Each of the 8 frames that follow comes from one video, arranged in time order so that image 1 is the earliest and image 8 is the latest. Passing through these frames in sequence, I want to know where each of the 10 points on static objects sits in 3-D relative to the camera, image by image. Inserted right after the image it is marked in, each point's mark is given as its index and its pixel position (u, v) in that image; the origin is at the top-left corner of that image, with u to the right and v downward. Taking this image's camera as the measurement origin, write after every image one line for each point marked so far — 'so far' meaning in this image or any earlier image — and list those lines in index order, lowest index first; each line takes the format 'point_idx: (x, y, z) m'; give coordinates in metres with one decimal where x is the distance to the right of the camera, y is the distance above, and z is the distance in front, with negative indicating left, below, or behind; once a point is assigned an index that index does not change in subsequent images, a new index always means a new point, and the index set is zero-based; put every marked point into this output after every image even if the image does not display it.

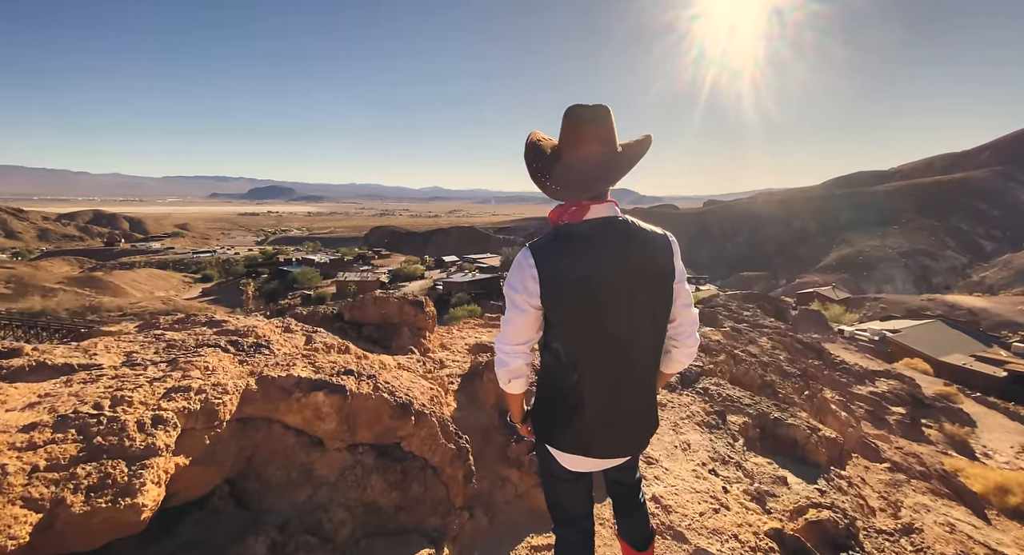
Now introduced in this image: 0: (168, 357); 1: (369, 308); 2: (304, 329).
0: (-3.7, -0.9, +5.2) m
1: (-3.4, -0.7, +11.8) m
2: (-3.4, -0.8, +7.8) m
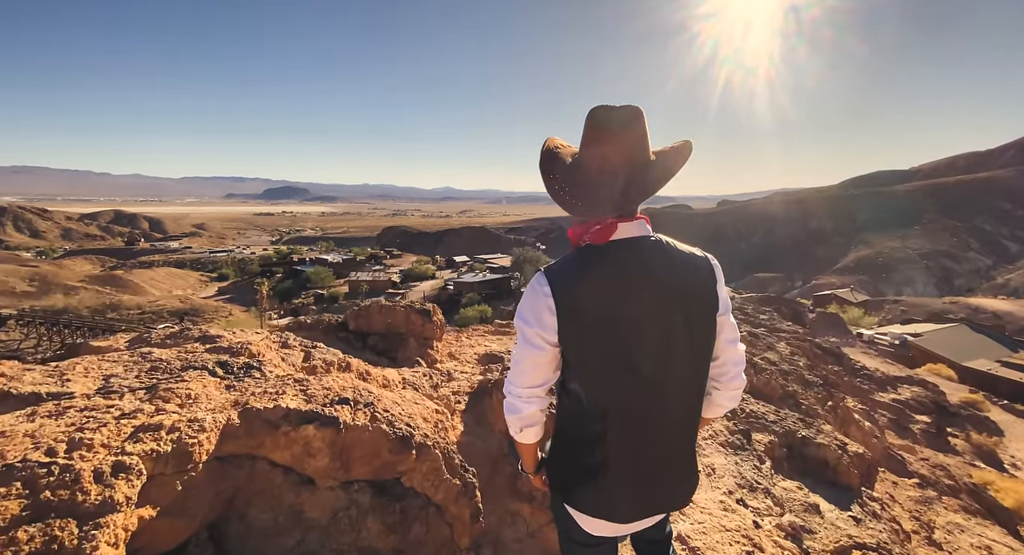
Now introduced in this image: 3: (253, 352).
0: (-3.6, -1.0, +4.8) m
1: (-3.2, -0.9, +11.3) m
2: (-3.2, -1.0, +7.4) m
3: (-3.3, -1.0, +6.3) m
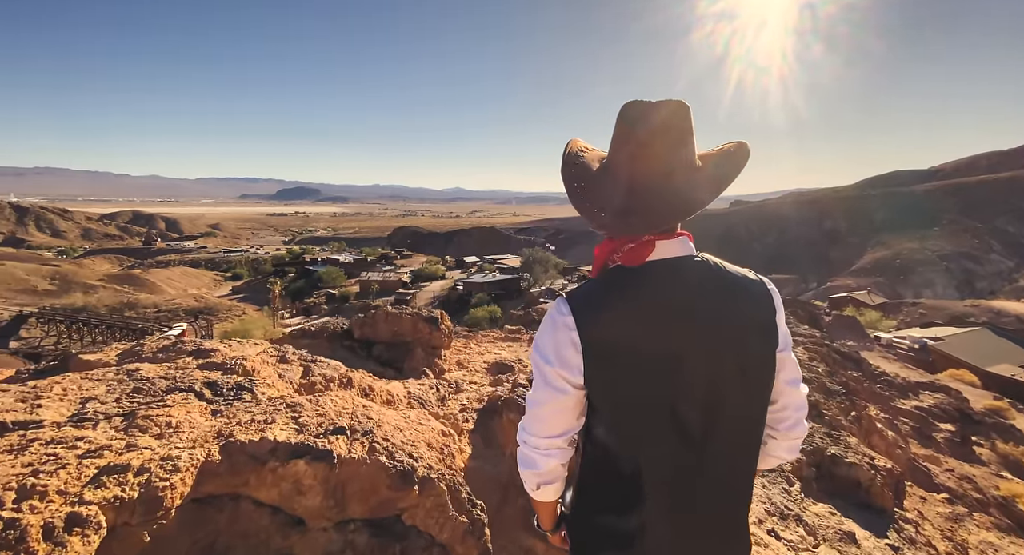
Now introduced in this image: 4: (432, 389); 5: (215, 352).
0: (-3.5, -1.2, +4.4) m
1: (-2.9, -1.1, +10.9) m
2: (-3.0, -1.2, +7.0) m
3: (-3.2, -1.1, +5.9) m
4: (-1.5, -2.1, +9.0) m
5: (-3.9, -1.0, +6.5) m
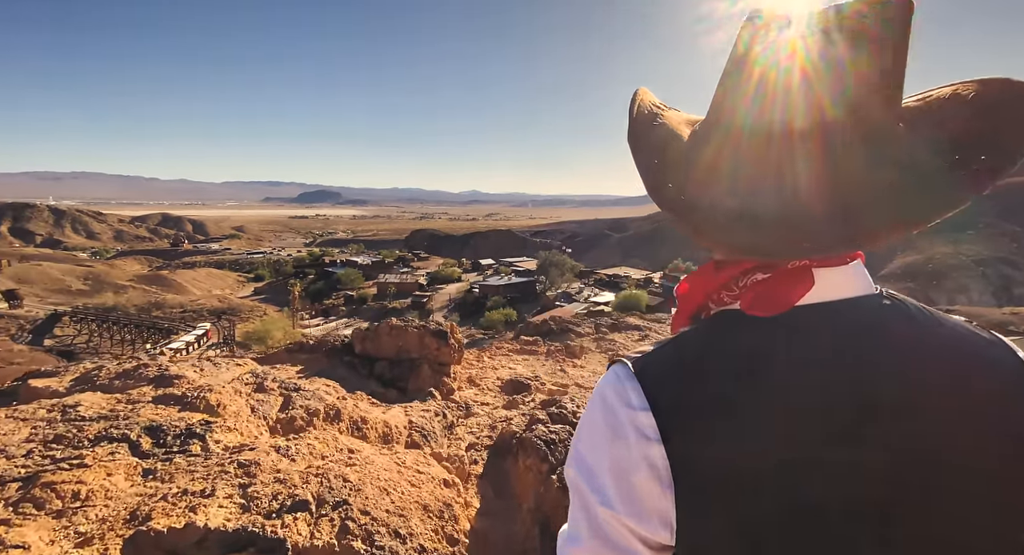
0: (-3.3, -1.3, +3.4) m
1: (-2.6, -1.3, +9.9) m
2: (-2.8, -1.3, +6.0) m
3: (-3.0, -1.3, +4.9) m
4: (-1.2, -2.3, +7.9) m
5: (-3.7, -1.1, +5.5) m
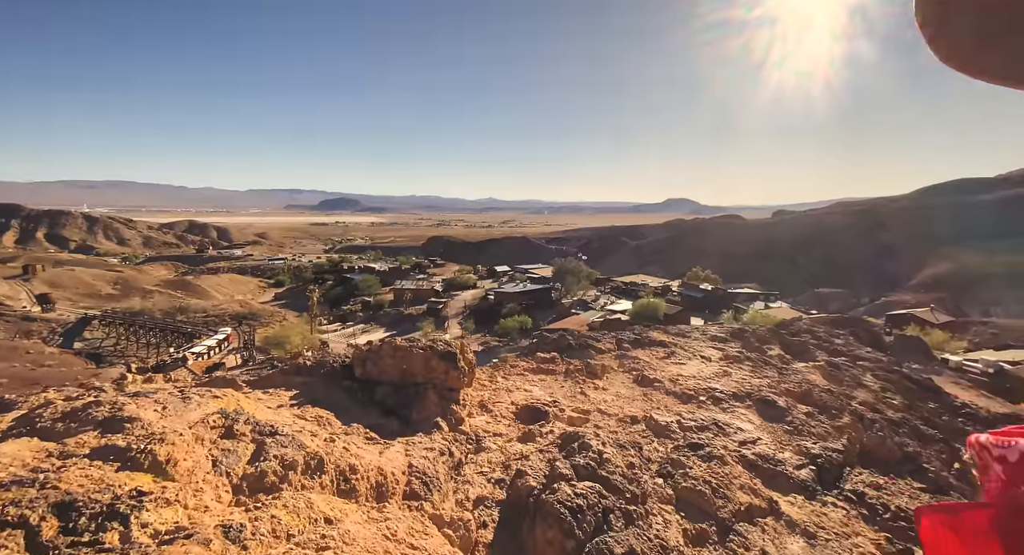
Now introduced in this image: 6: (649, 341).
0: (-3.3, -1.5, +2.5) m
1: (-2.3, -1.5, +9.0) m
2: (-2.6, -1.6, +5.1) m
3: (-2.9, -1.5, +4.0) m
4: (-1.0, -2.5, +7.0) m
5: (-3.6, -1.4, +4.7) m
6: (+4.6, -2.2, +16.6) m
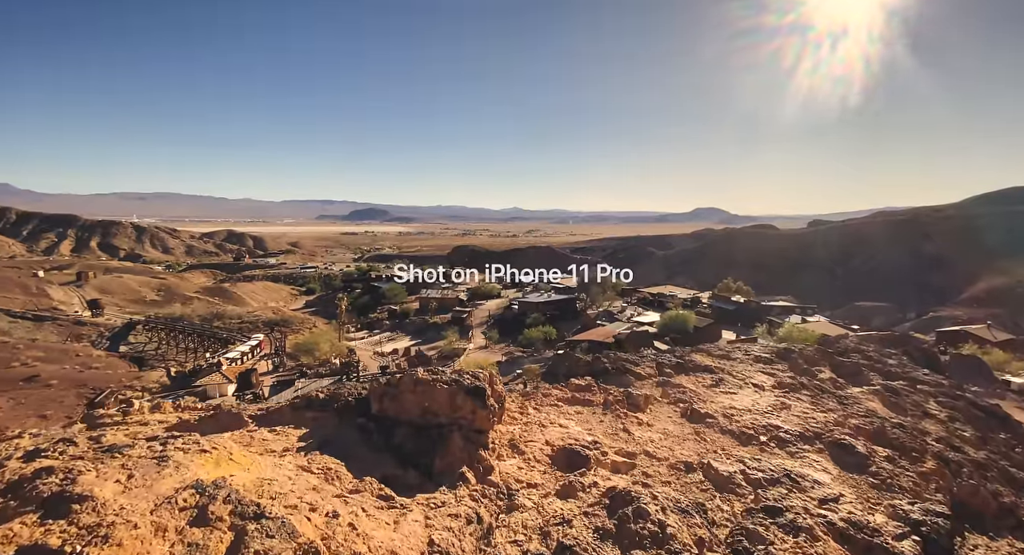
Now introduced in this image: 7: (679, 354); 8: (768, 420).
0: (-3.0, -1.8, +1.5) m
1: (-1.7, -1.9, +7.9) m
2: (-2.2, -1.9, +4.0) m
3: (-2.5, -1.8, +3.0) m
4: (-0.5, -2.9, +5.8) m
5: (-3.2, -1.7, +3.7) m
6: (+5.6, -2.7, +15.1) m
7: (+5.8, -2.7, +17.1) m
8: (+5.7, -3.2, +10.9) m
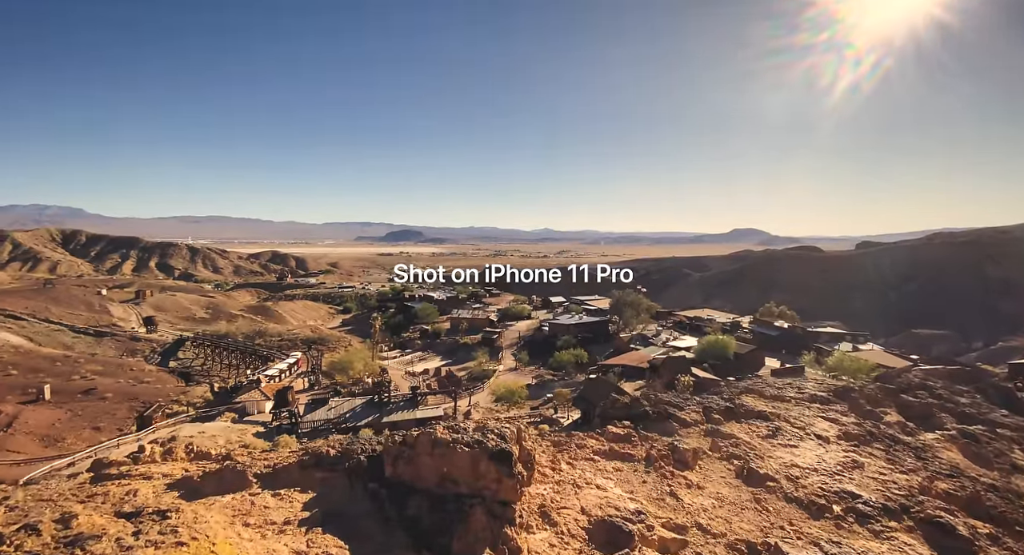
0: (-2.9, -2.2, +0.7) m
1: (-1.3, -2.6, +7.0) m
2: (-2.0, -2.4, +3.2) m
3: (-2.4, -2.3, +2.1) m
4: (-0.2, -3.5, +4.8) m
5: (-3.0, -2.2, +2.9) m
6: (+6.5, -3.7, +13.7) m
7: (+6.9, -3.8, +15.7) m
8: (+6.3, -4.0, +9.5) m
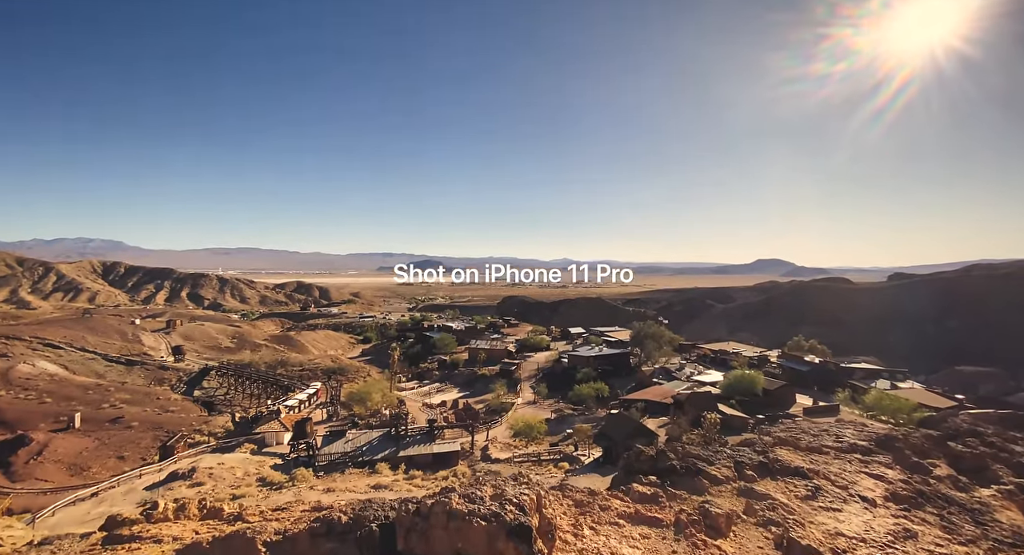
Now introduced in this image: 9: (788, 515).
0: (-2.9, -2.7, +0.4) m
1: (-1.0, -3.5, +6.6) m
2: (-1.9, -3.0, +2.8) m
3: (-2.3, -2.8, +1.8) m
4: (0.0, -4.2, +4.3) m
5: (-2.9, -2.8, +2.6) m
6: (+7.0, -5.0, +12.9) m
7: (+7.5, -5.1, +14.8) m
8: (+6.7, -4.9, +8.6) m
9: (+5.8, -4.9, +10.2) m
